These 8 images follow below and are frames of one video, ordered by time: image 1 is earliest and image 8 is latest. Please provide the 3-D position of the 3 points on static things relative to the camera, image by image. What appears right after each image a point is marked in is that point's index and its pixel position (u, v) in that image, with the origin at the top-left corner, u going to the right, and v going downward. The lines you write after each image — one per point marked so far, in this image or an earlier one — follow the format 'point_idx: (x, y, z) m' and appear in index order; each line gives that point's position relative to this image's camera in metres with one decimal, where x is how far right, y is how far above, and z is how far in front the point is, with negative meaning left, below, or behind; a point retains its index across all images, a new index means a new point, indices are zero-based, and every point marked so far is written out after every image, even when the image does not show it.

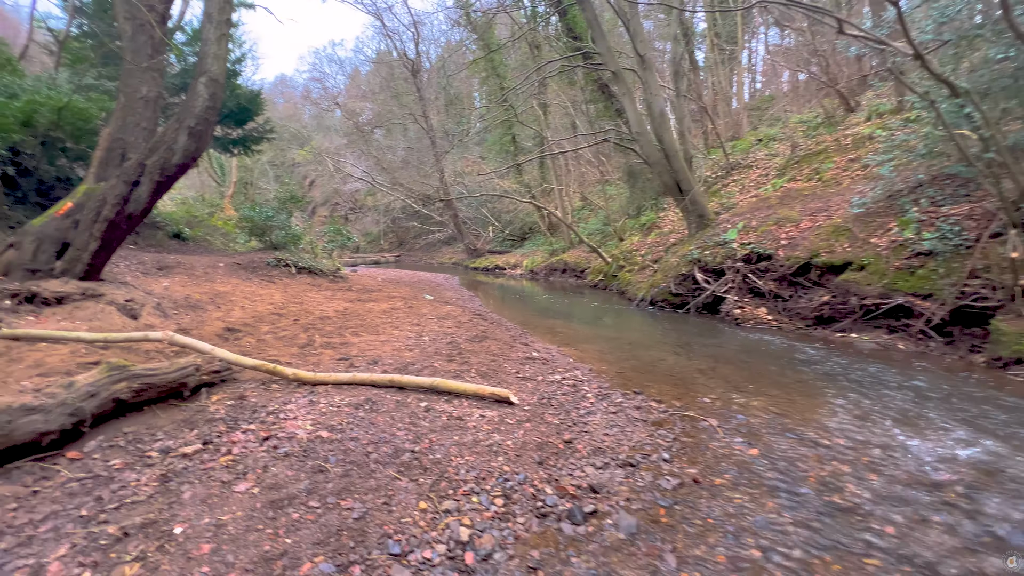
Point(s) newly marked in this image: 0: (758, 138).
0: (+10.1, +6.1, +18.4) m
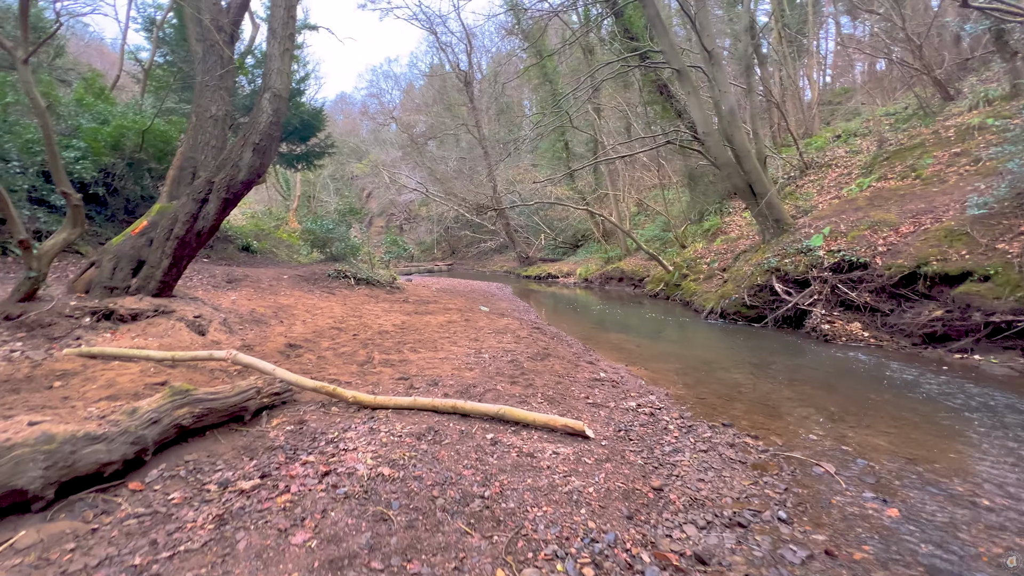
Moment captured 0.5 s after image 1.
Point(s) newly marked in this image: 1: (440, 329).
0: (+12.2, +5.8, +16.9) m
1: (-1.2, -0.7, +7.2) m
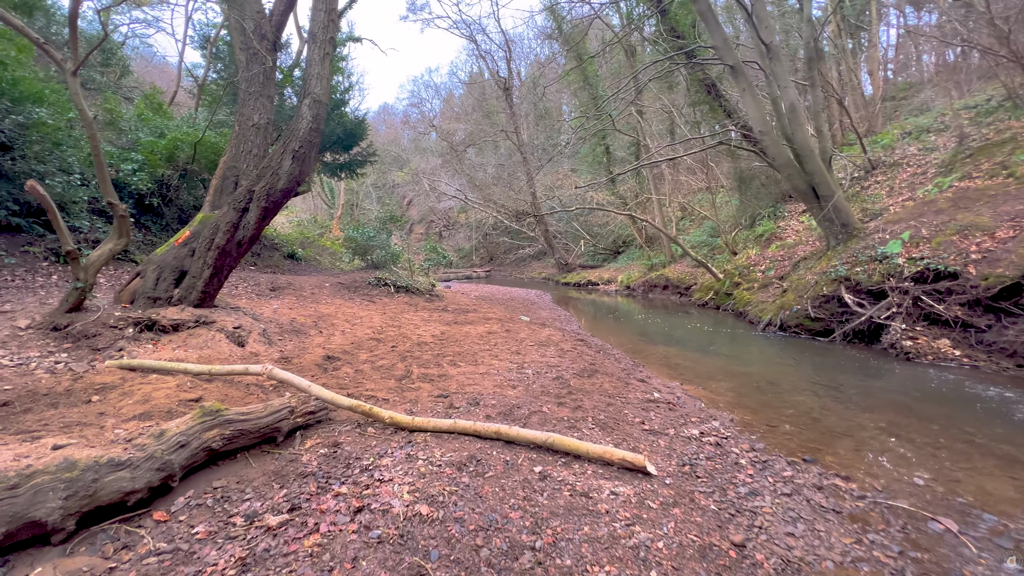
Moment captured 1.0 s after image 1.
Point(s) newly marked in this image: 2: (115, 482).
0: (+13.6, +5.5, +15.6) m
1: (-0.5, -0.8, +6.9) m
2: (-2.1, -1.0, +2.4) m
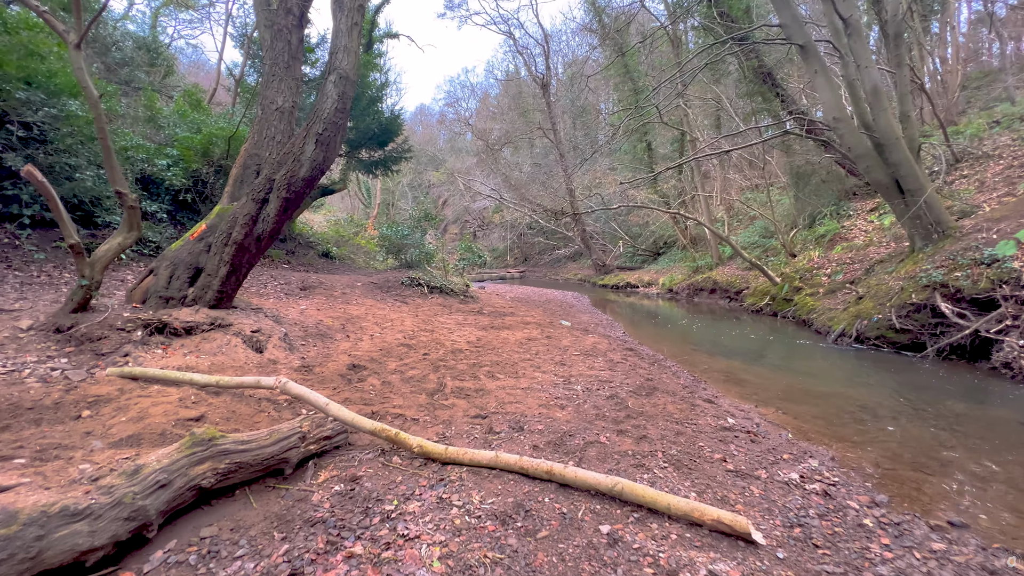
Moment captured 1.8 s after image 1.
0: (+14.9, +5.2, +13.9) m
1: (+0.1, -0.9, +6.3) m
2: (-1.8, -1.0, +1.9) m
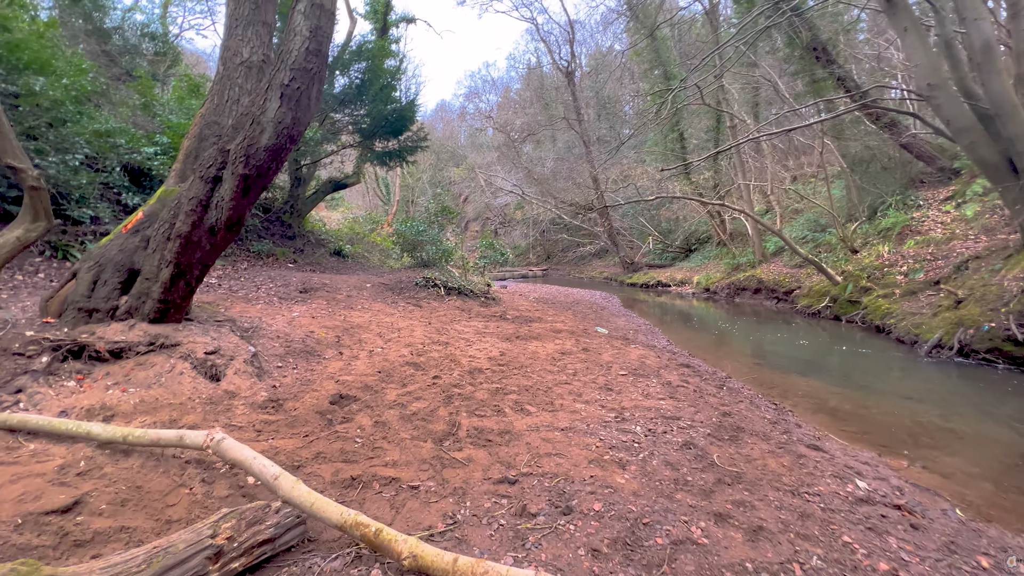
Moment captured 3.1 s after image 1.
0: (+15.6, +5.2, +11.9) m
1: (+0.5, -0.9, +5.1) m
2: (-1.7, -1.1, +0.8) m
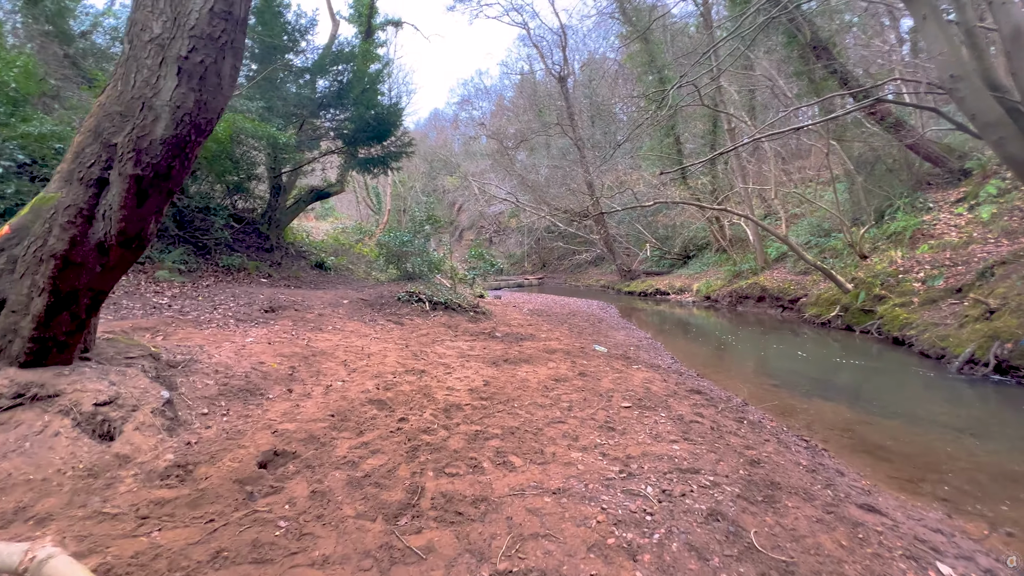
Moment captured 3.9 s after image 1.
0: (+15.3, +5.1, +11.4) m
1: (+0.3, -1.1, +4.4) m
2: (-1.8, -1.2, 0.0) m
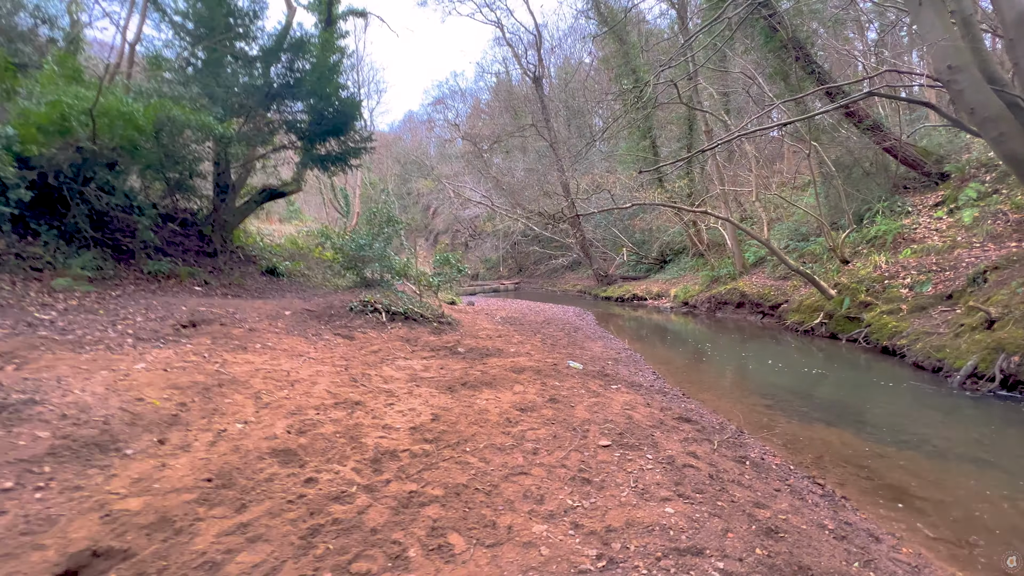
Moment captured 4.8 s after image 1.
0: (+14.5, +5.0, +11.4) m
1: (-0.1, -1.2, +3.5) m
2: (-1.9, -1.3, -0.9) m
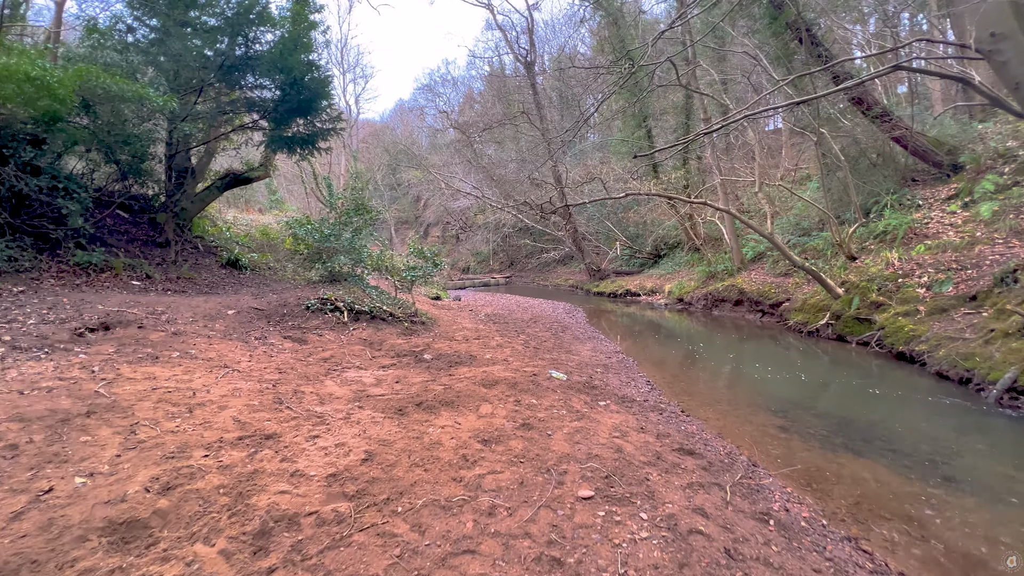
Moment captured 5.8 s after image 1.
0: (+14.2, +5.0, +10.6) m
1: (-0.4, -1.2, +2.6) m
2: (-2.2, -1.4, -1.8) m
